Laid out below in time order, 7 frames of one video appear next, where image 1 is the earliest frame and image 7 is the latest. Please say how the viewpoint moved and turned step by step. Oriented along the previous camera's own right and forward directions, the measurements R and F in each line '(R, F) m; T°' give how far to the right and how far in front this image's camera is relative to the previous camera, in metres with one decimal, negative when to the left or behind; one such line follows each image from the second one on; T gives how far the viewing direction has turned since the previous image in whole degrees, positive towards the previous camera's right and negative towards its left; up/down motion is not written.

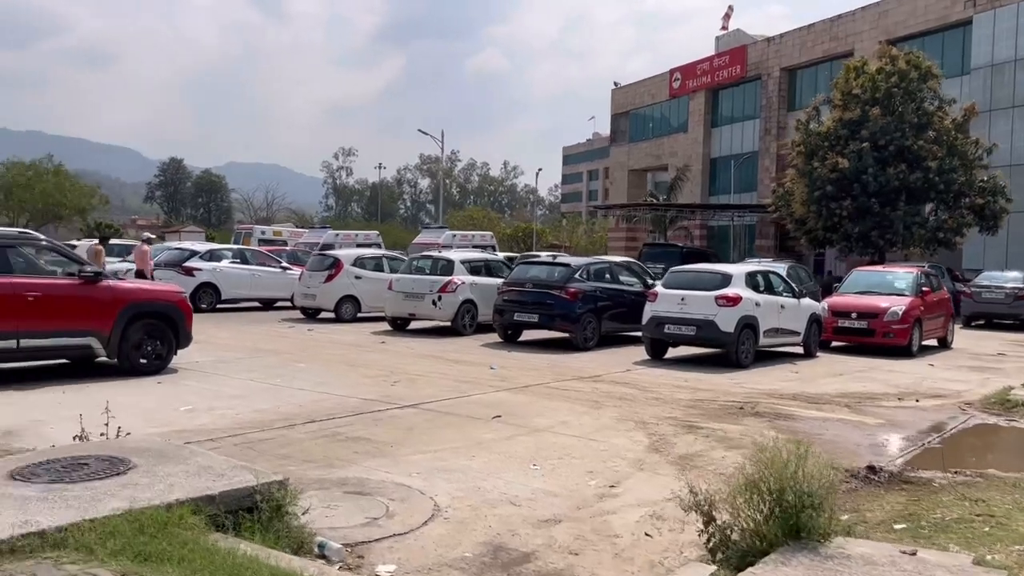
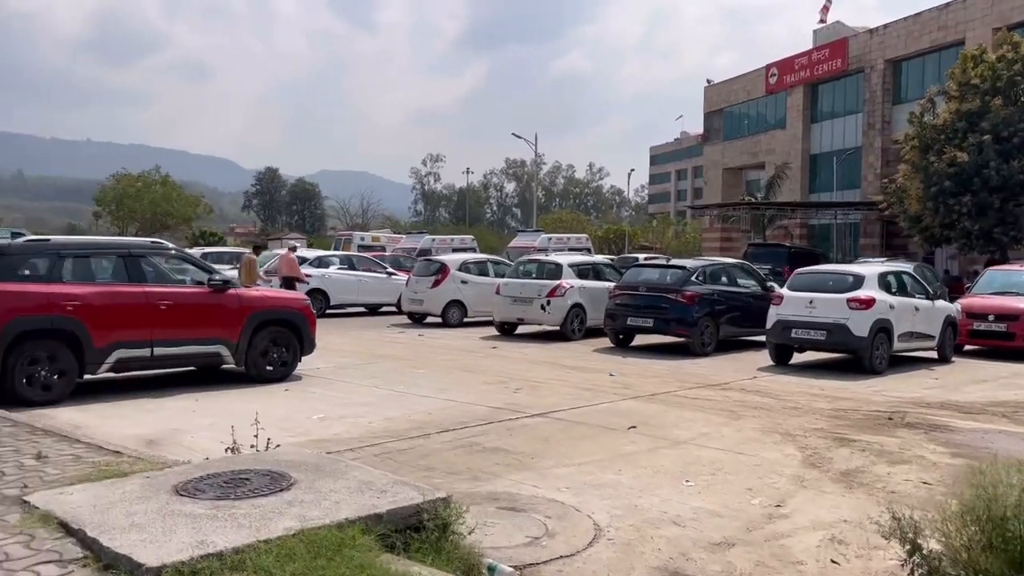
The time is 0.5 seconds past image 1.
(-0.5, +0.3) m; -5°
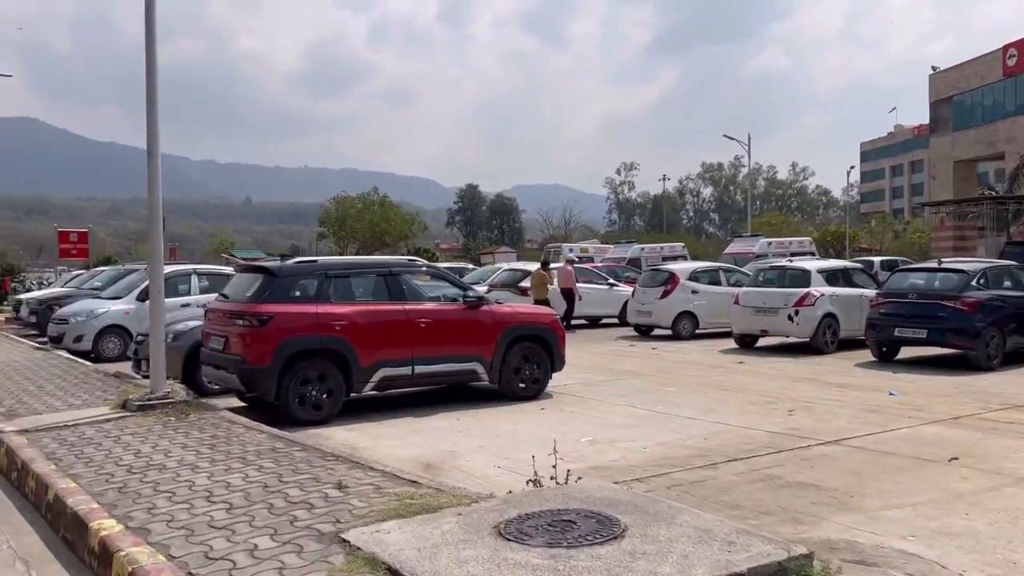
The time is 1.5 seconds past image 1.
(-0.8, +0.6) m; -12°
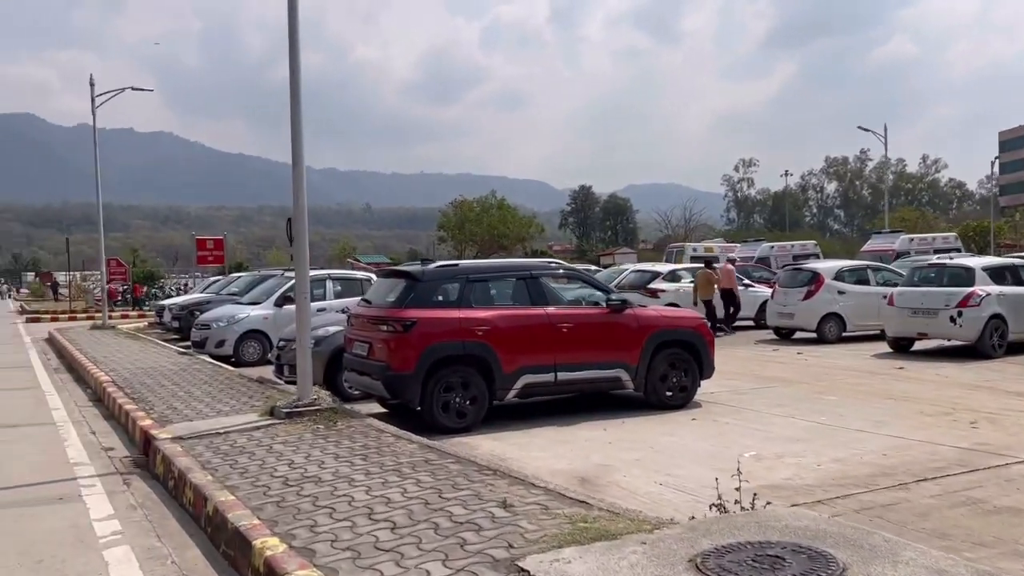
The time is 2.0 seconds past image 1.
(-0.4, +0.4) m; -7°
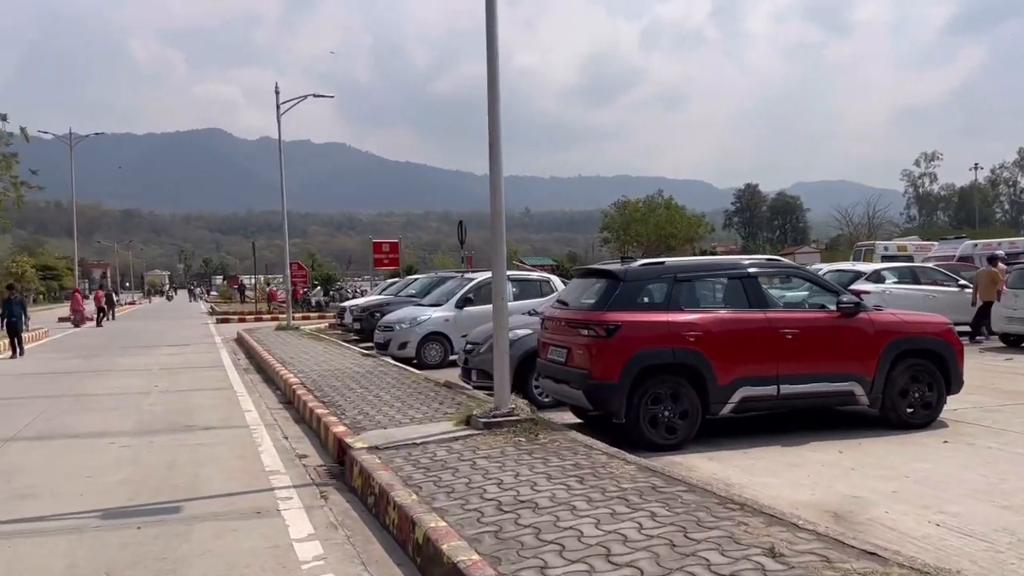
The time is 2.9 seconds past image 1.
(-0.5, +0.8) m; -10°
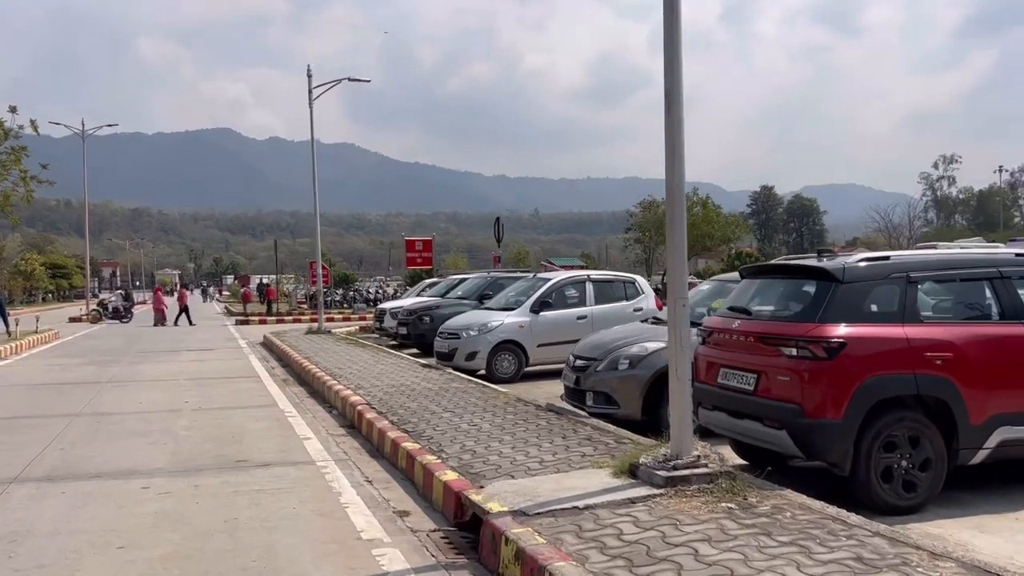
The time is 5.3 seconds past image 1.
(-1.2, +2.2) m; 0°
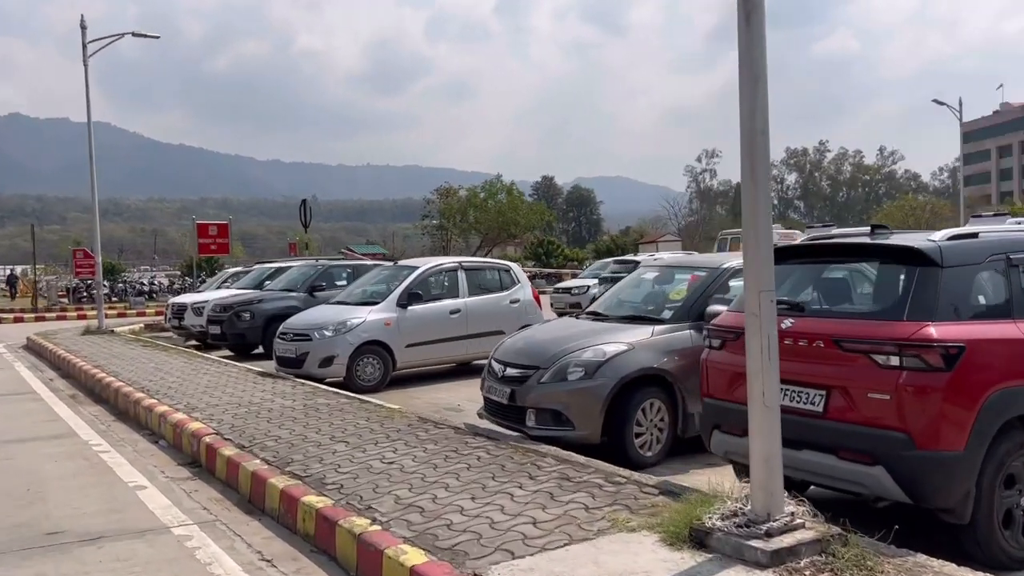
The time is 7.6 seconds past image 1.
(-1.0, +2.2) m; +14°
